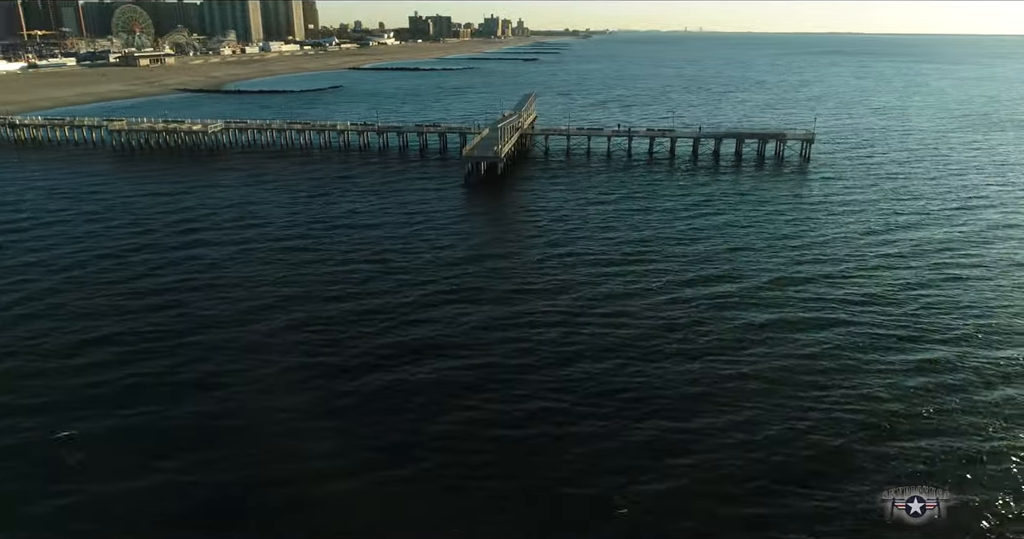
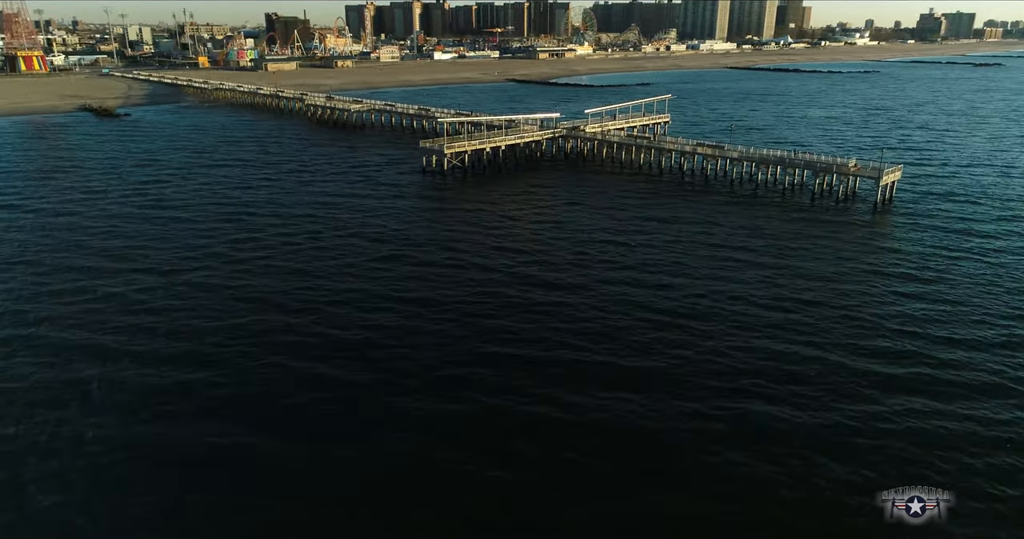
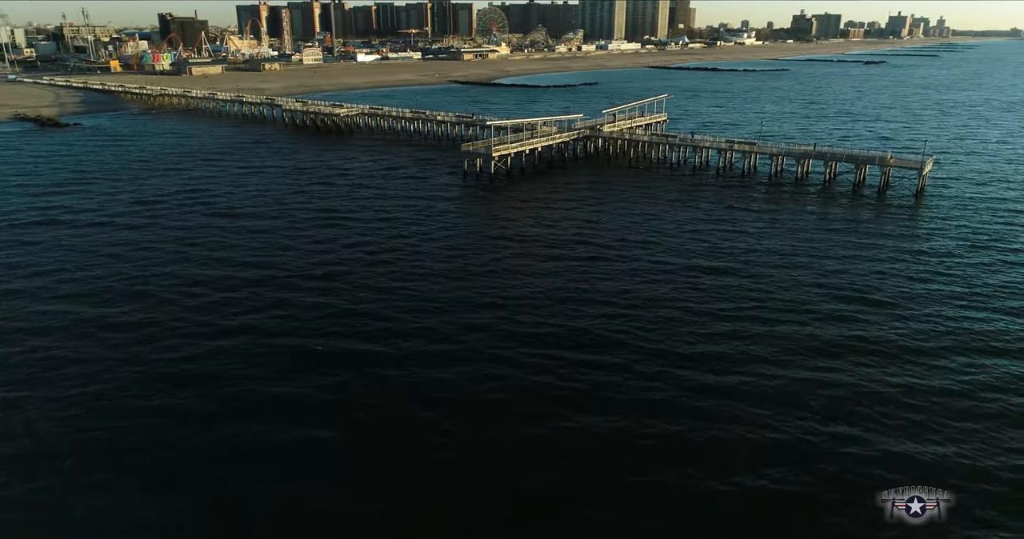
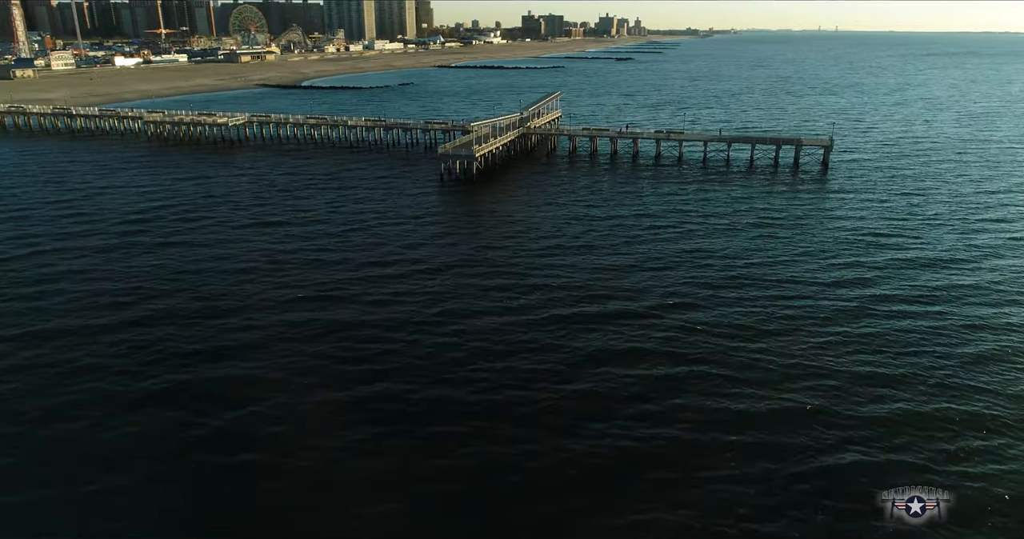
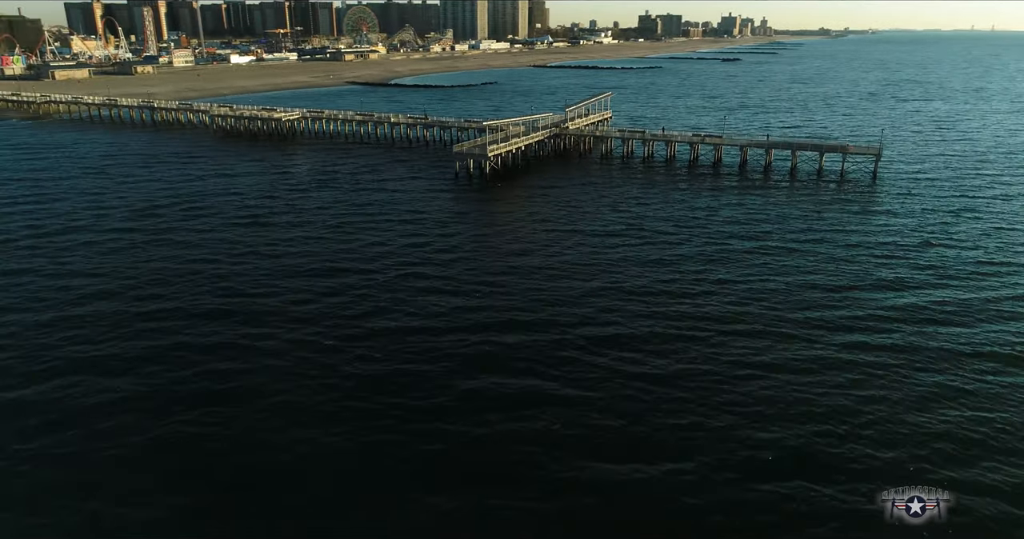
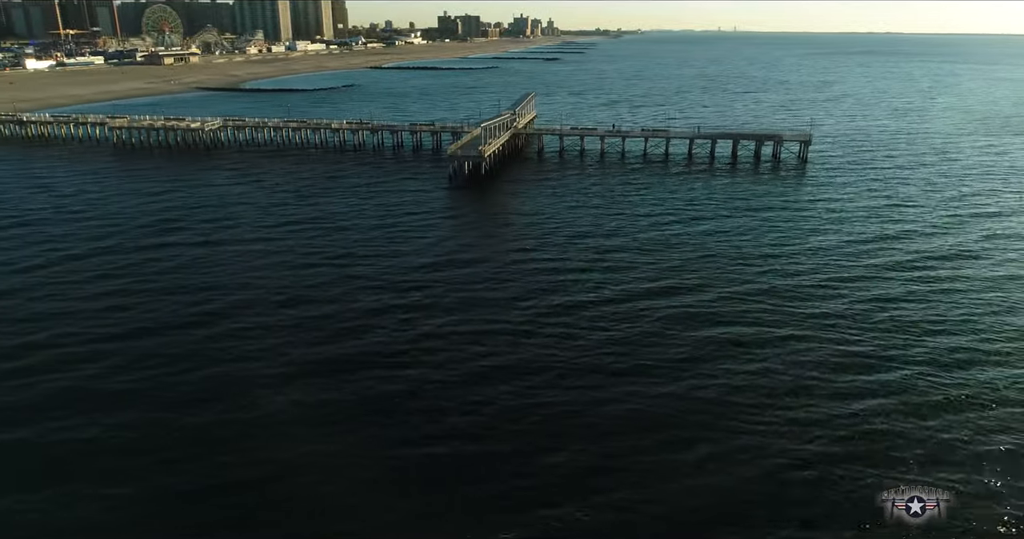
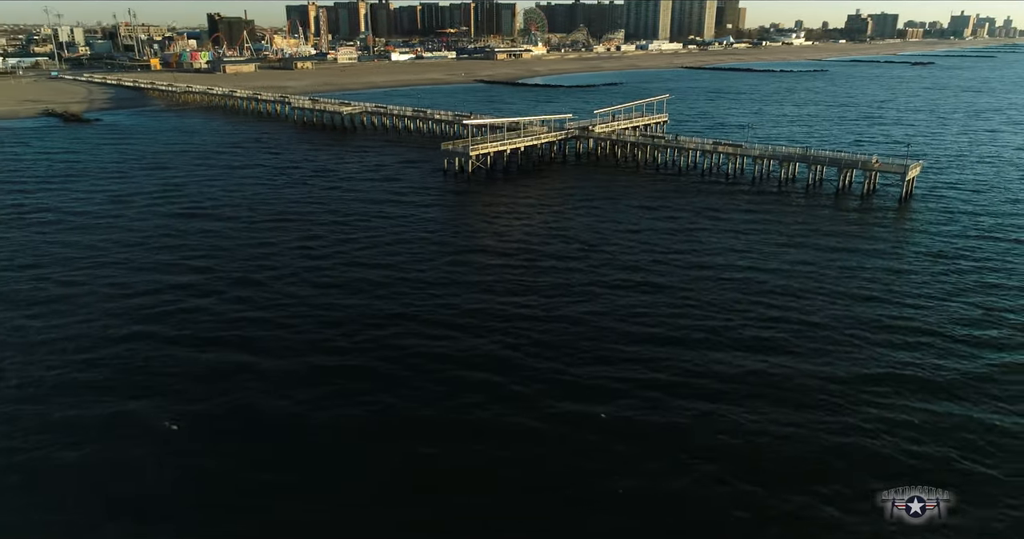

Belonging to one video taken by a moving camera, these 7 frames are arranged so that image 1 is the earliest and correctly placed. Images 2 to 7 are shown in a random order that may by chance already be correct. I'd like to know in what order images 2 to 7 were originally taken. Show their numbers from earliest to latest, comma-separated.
6, 4, 5, 3, 7, 2
